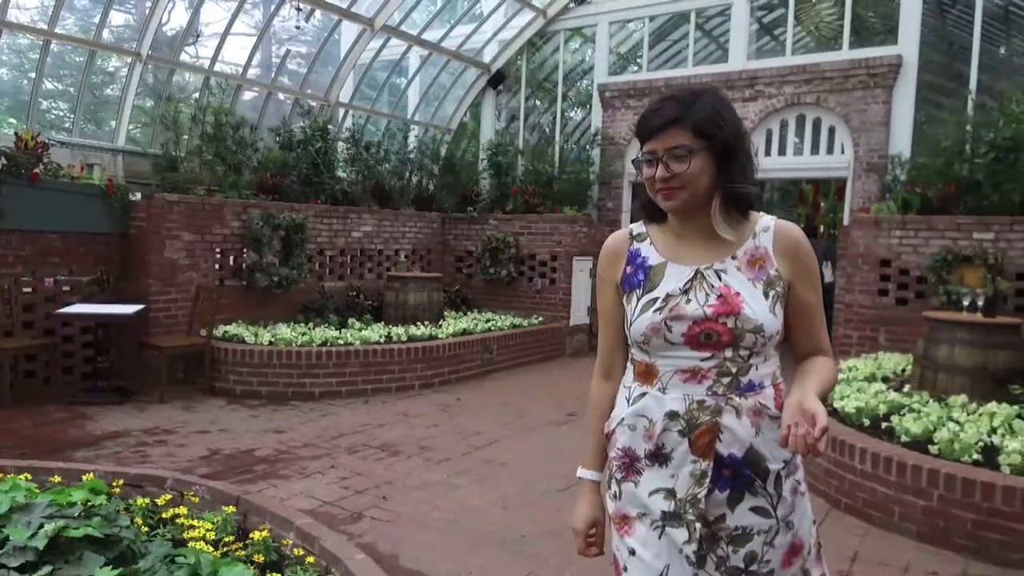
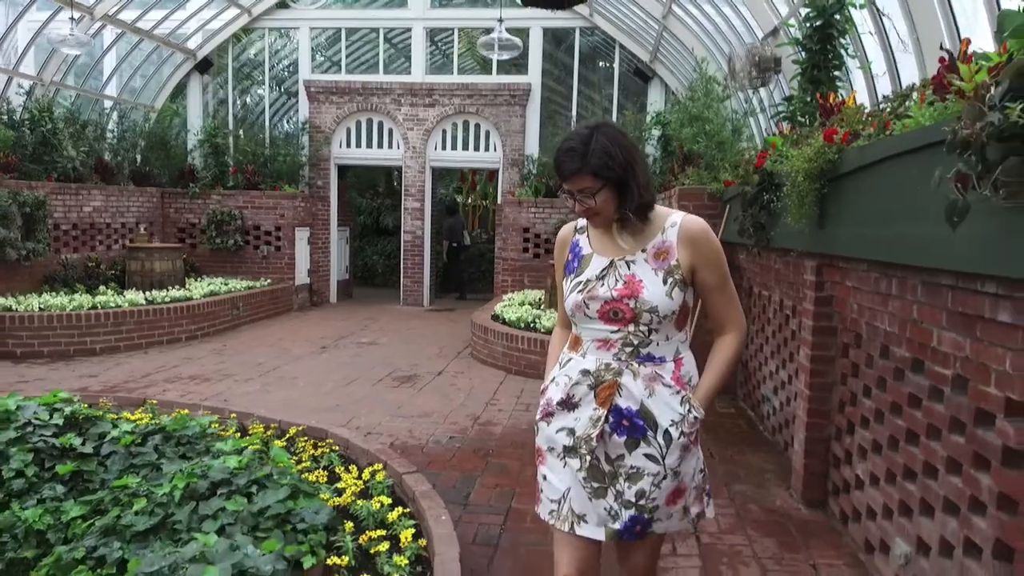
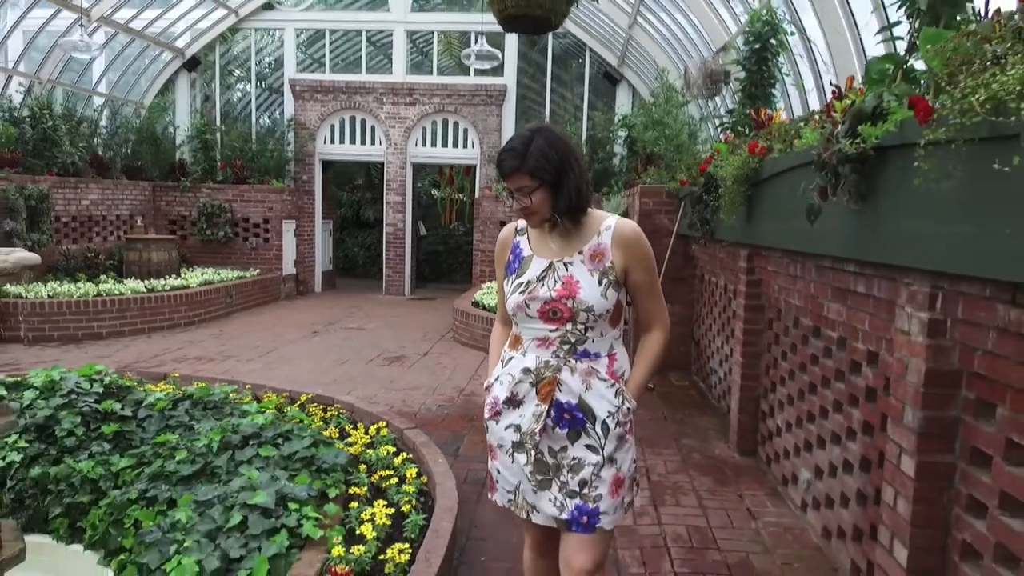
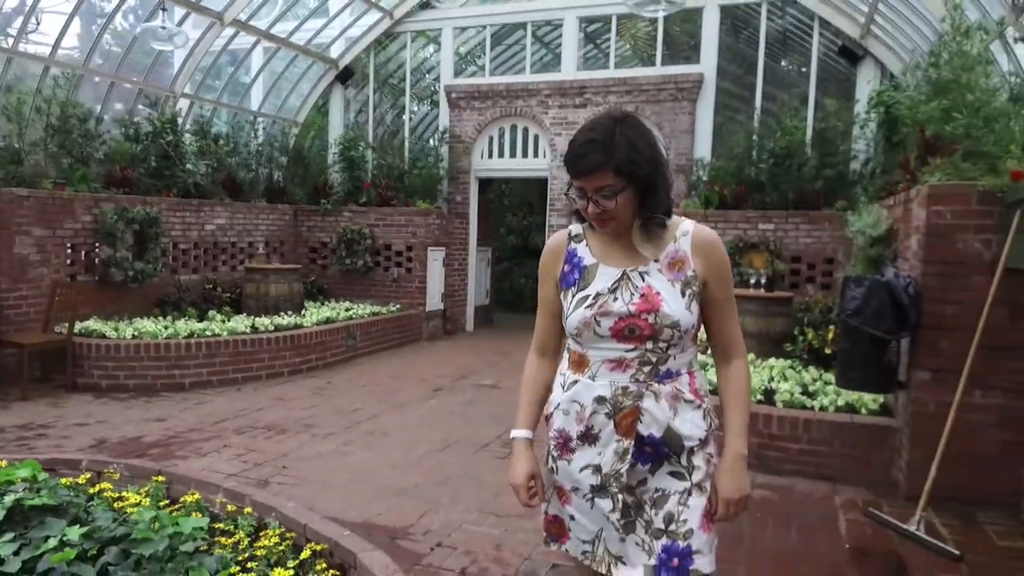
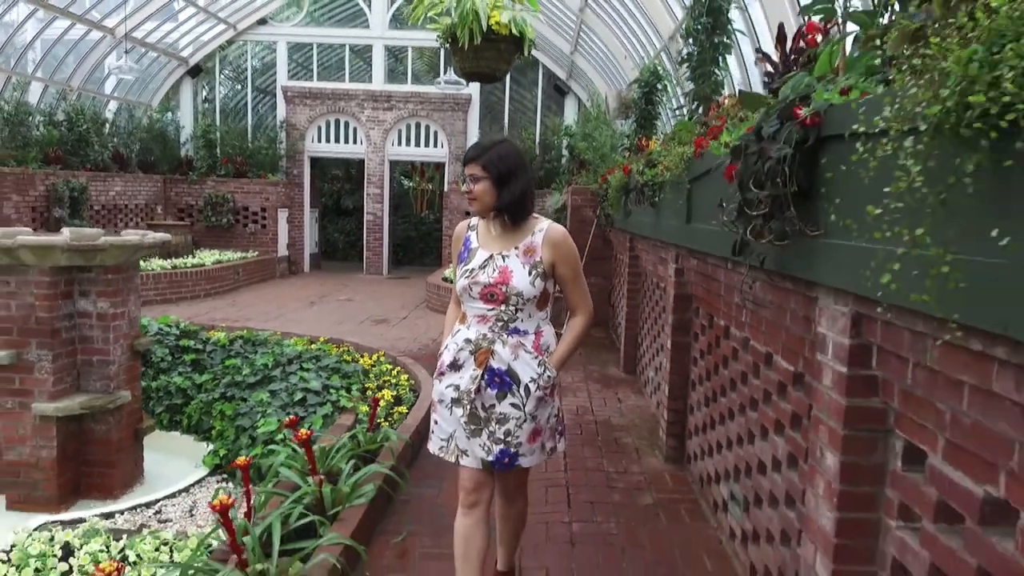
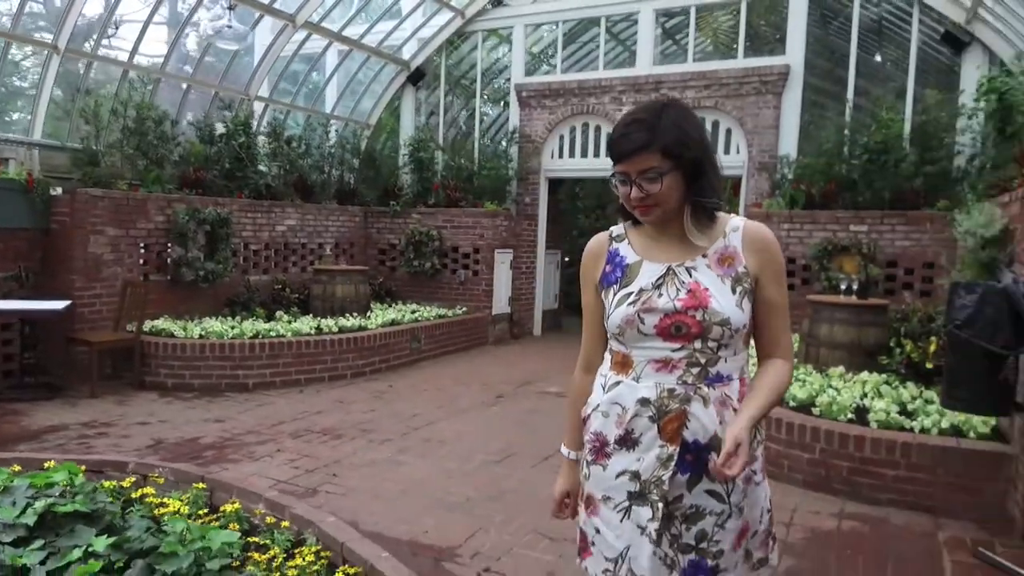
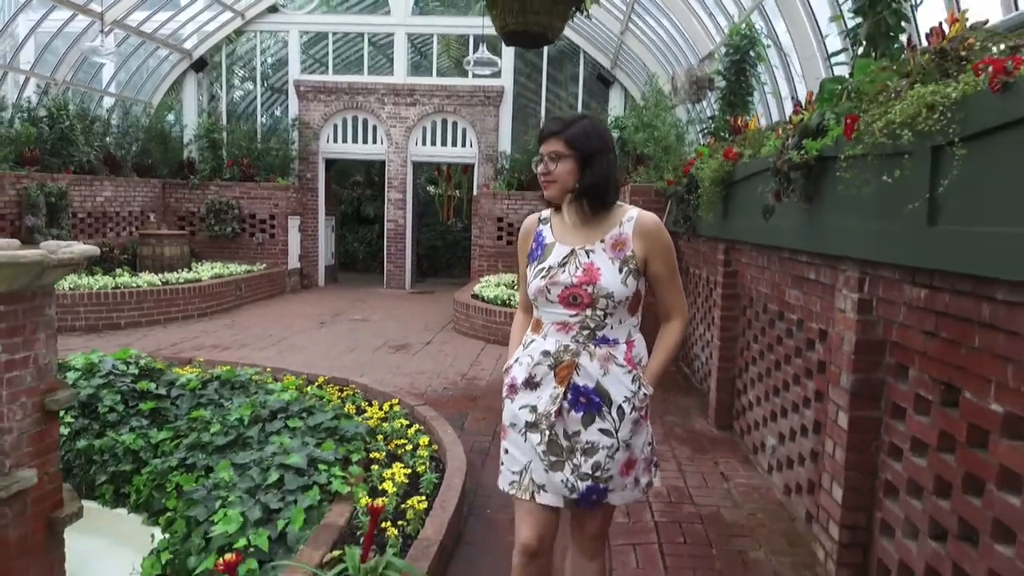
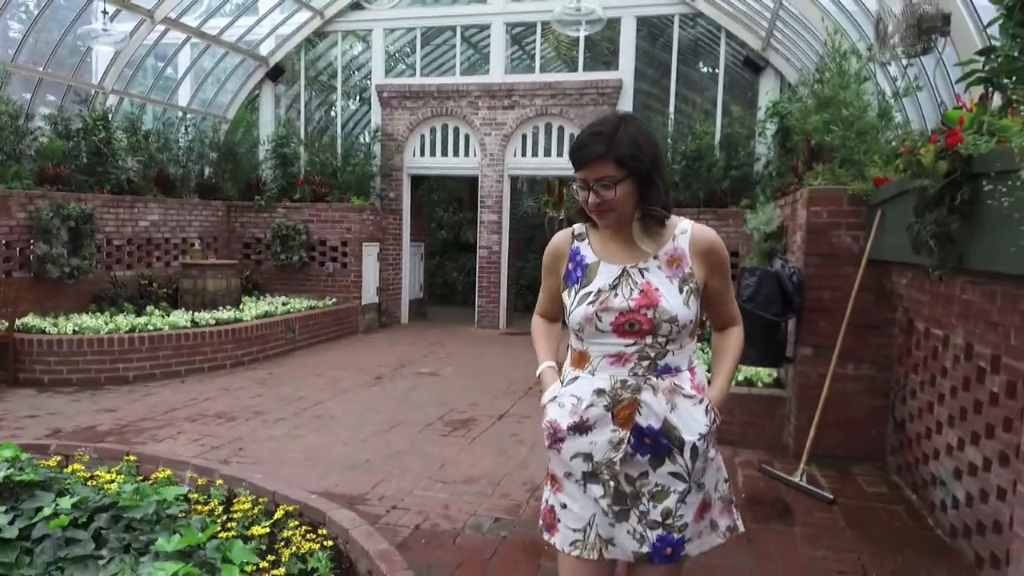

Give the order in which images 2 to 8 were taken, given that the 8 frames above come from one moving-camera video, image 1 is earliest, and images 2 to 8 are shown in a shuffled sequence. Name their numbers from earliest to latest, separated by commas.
6, 4, 8, 2, 3, 7, 5
